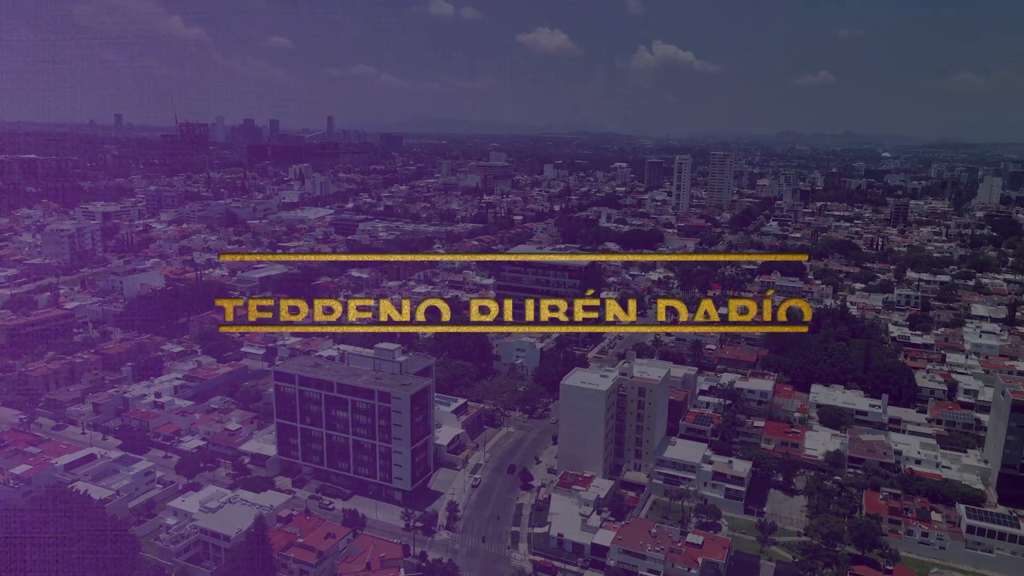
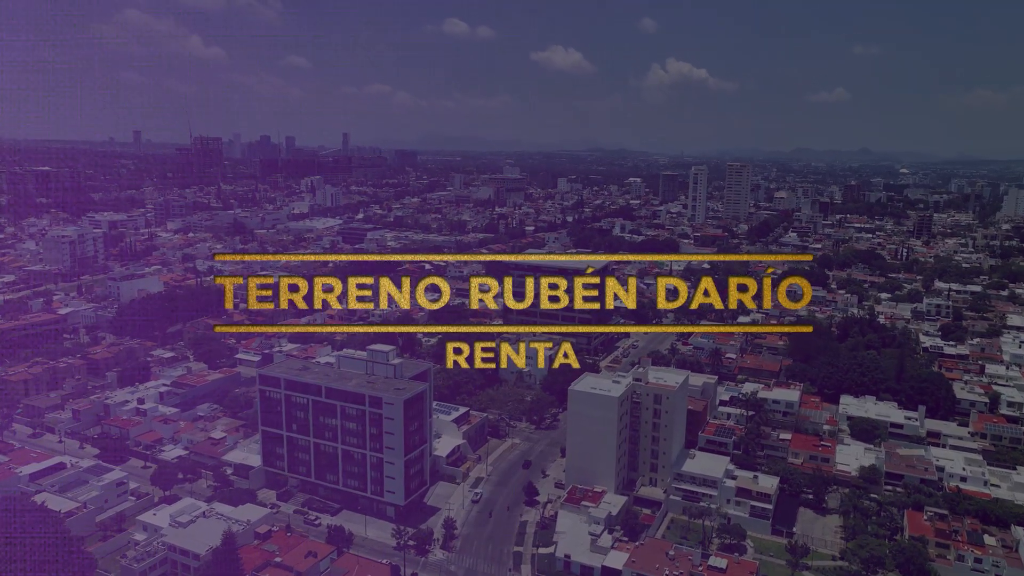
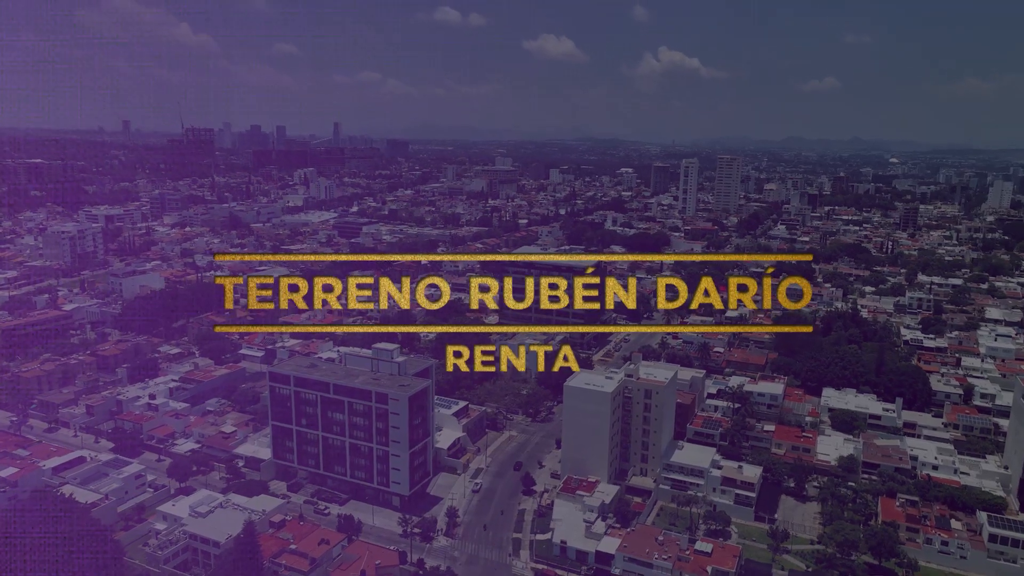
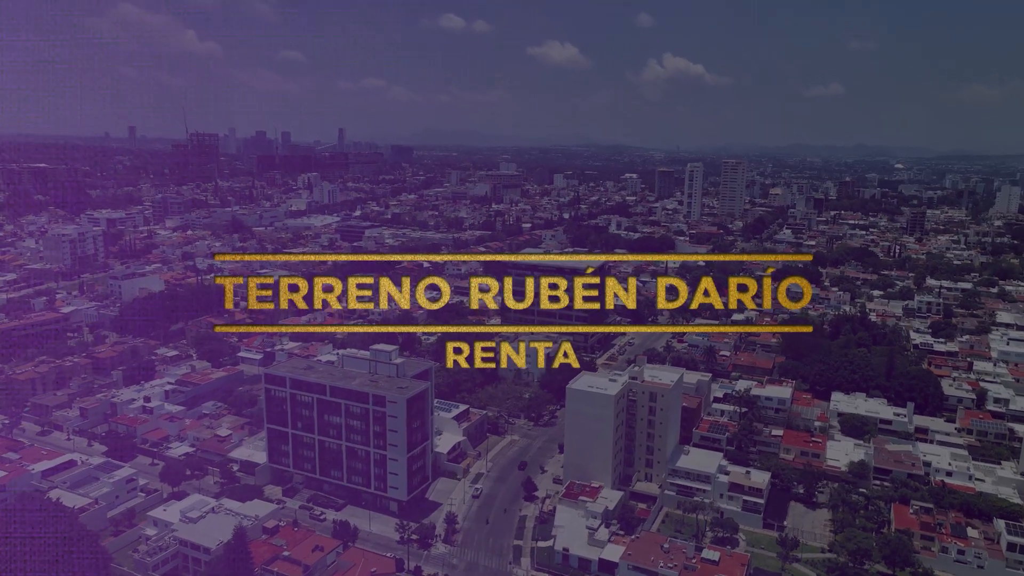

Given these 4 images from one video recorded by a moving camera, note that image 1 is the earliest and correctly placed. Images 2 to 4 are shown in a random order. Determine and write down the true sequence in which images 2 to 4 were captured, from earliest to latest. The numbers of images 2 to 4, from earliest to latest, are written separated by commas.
3, 4, 2
